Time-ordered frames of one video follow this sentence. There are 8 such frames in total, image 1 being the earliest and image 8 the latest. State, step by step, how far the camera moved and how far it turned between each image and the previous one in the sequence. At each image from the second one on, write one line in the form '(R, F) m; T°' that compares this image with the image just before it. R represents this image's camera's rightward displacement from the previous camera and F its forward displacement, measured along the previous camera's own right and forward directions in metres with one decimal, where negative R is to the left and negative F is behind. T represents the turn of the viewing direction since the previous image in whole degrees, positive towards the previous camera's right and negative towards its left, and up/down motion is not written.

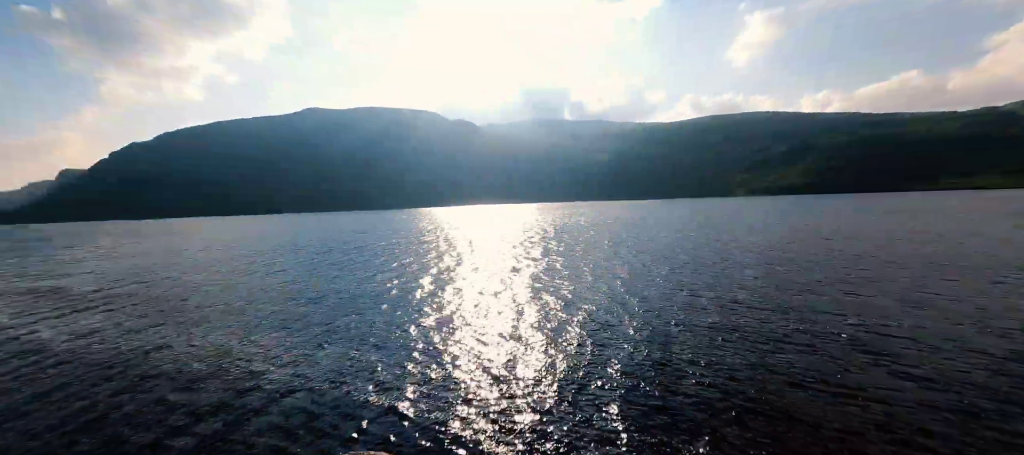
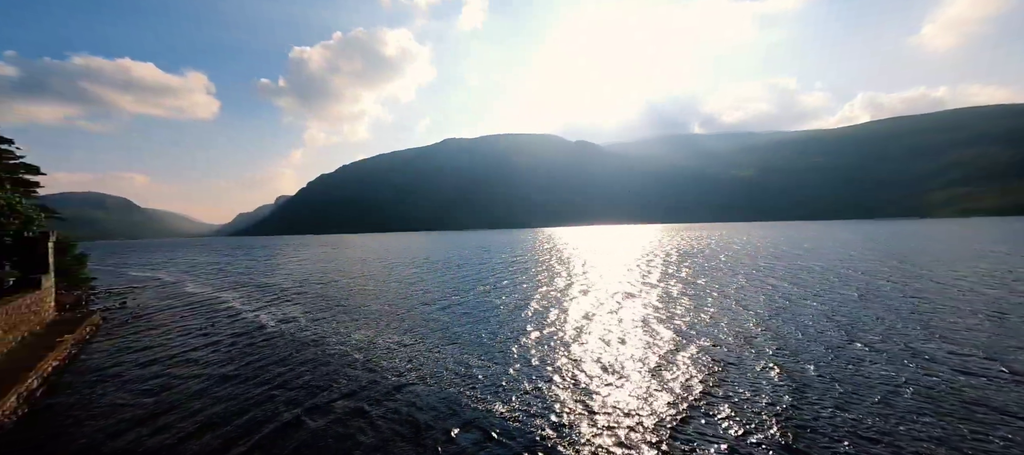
(+0.9, -0.9) m; -18°
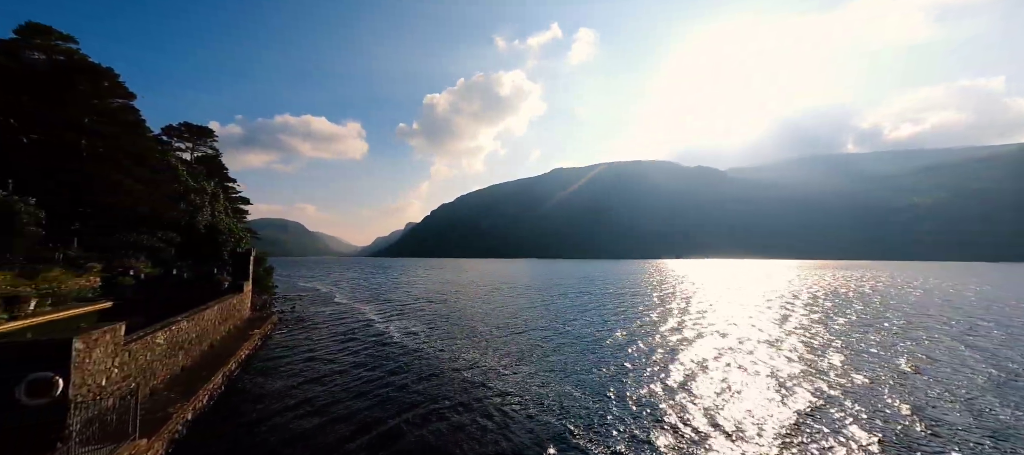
(+0.6, -0.8) m; -16°
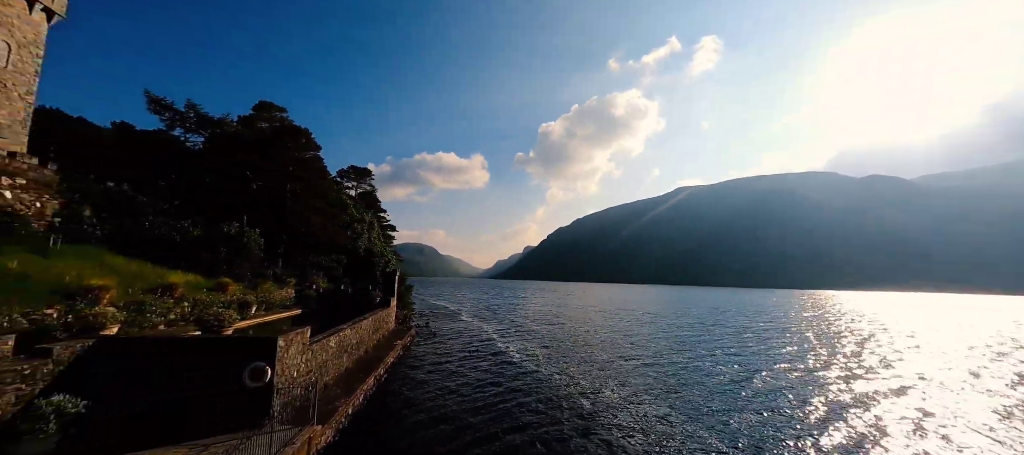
(-0.1, -0.8) m; -17°
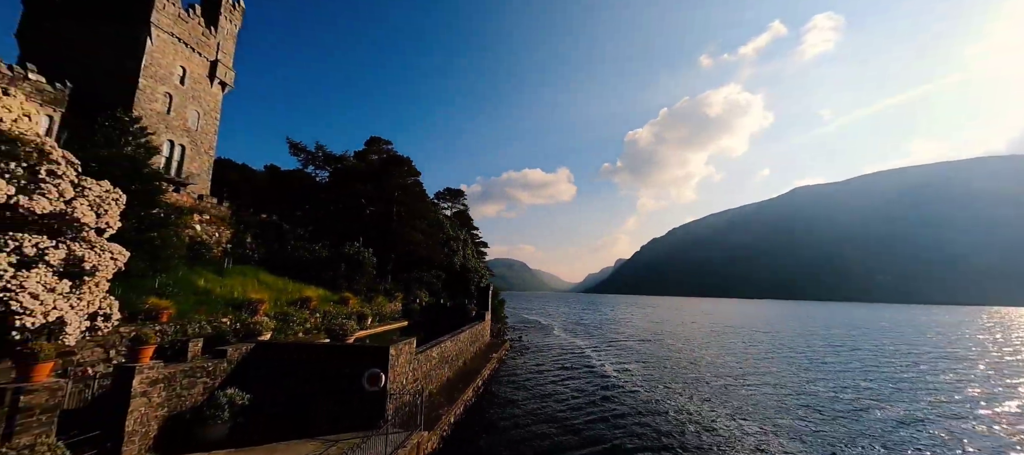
(0.0, -0.4) m; -13°
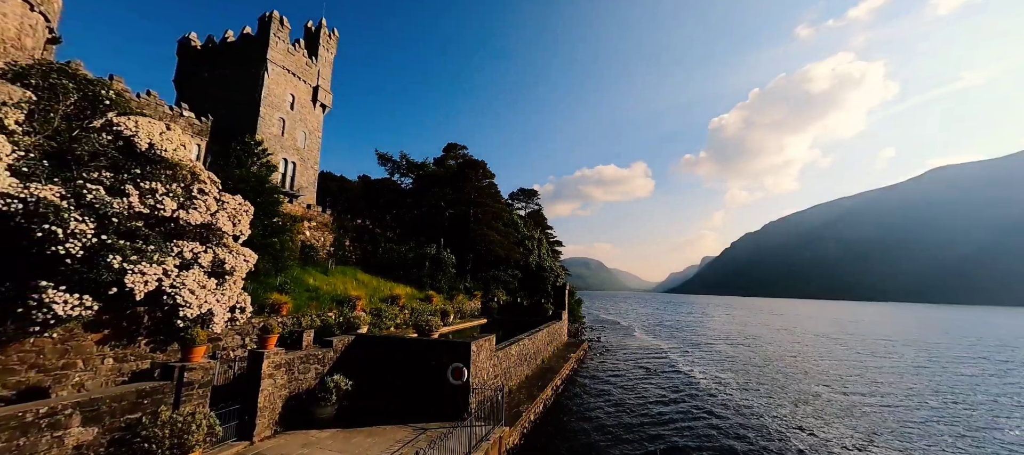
(0.0, -0.2) m; -11°
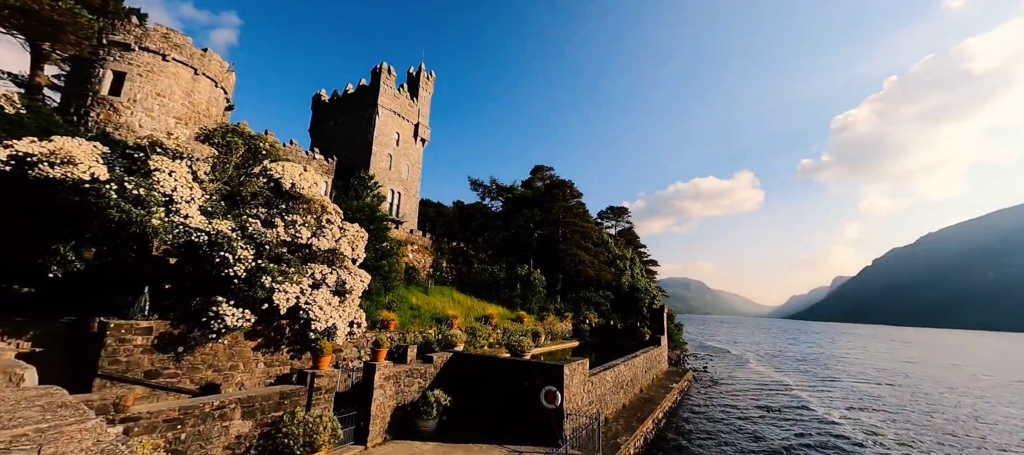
(0.0, -0.2) m; -13°
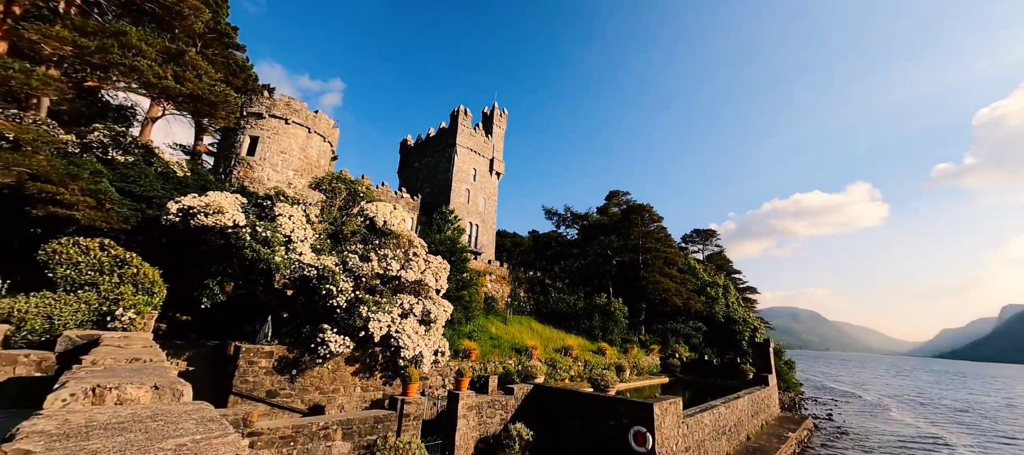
(0.0, -0.2) m; -11°
